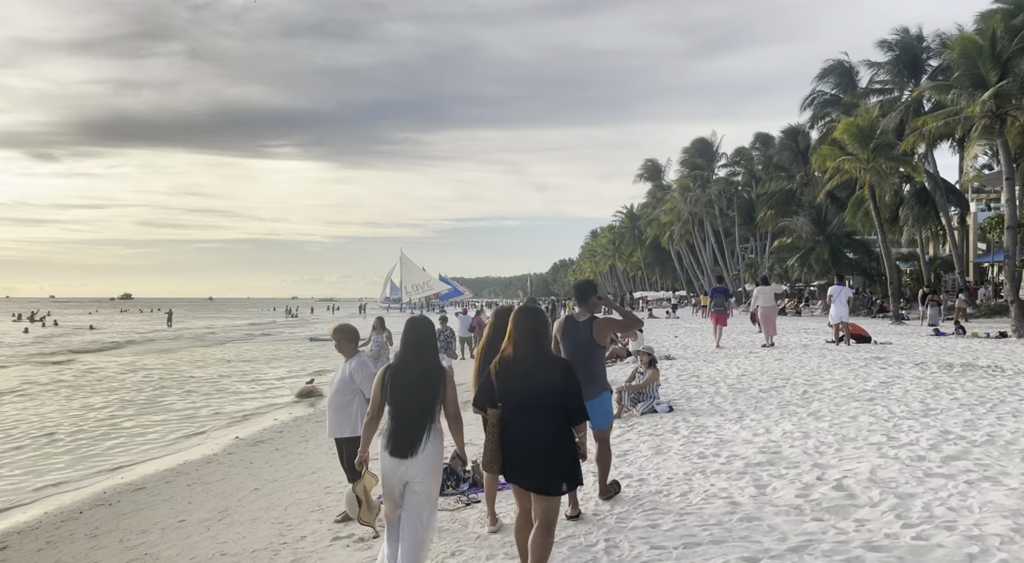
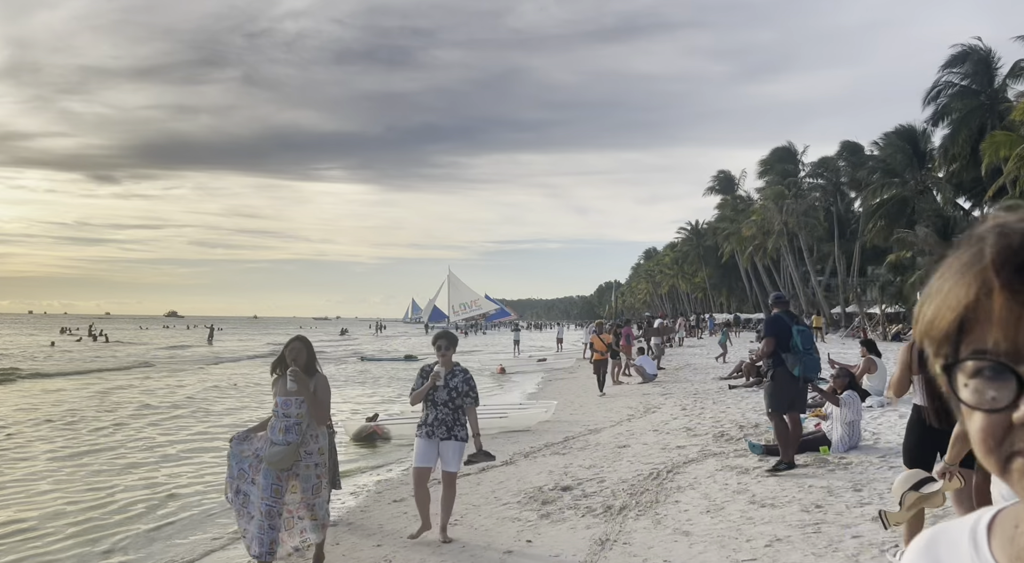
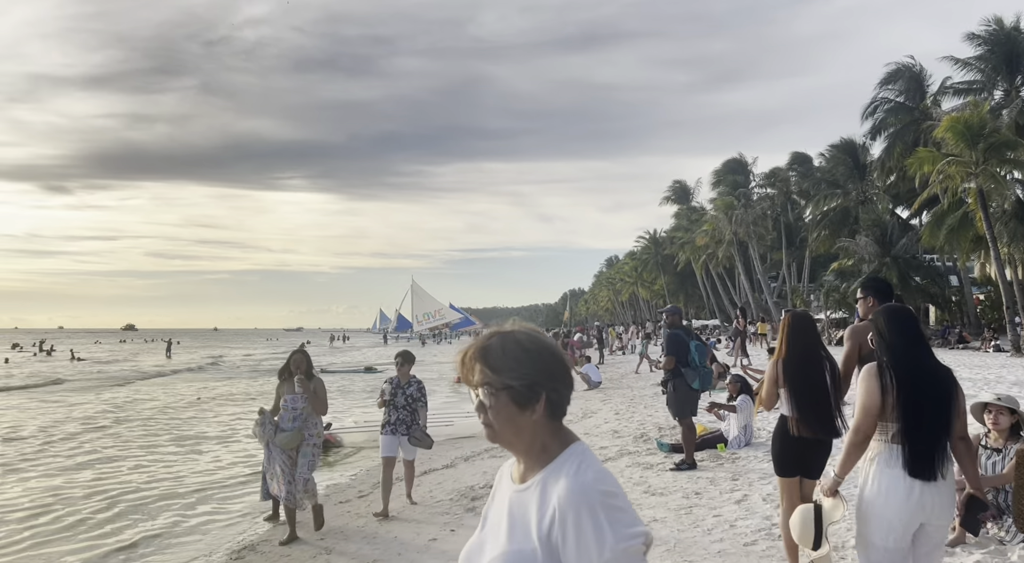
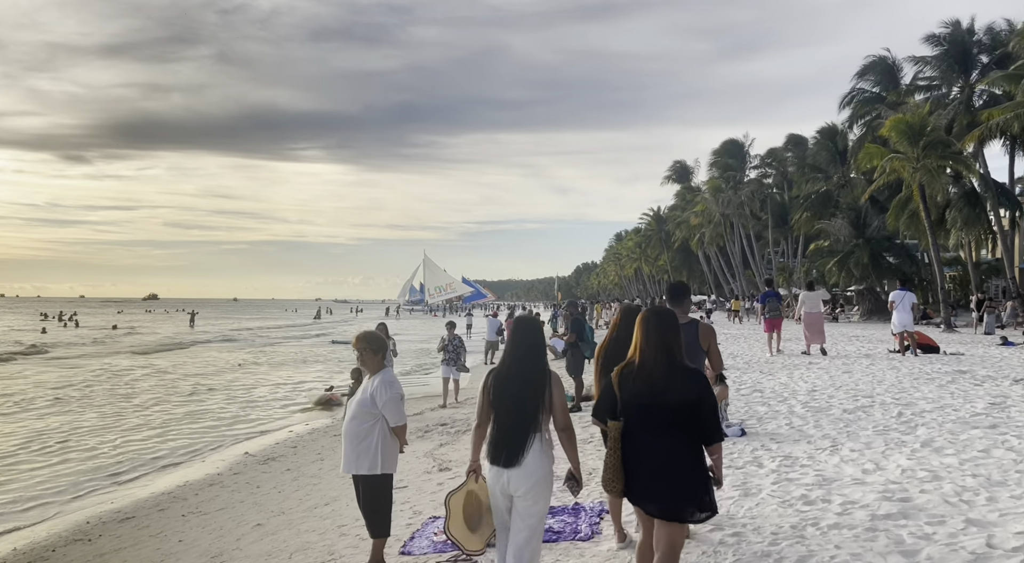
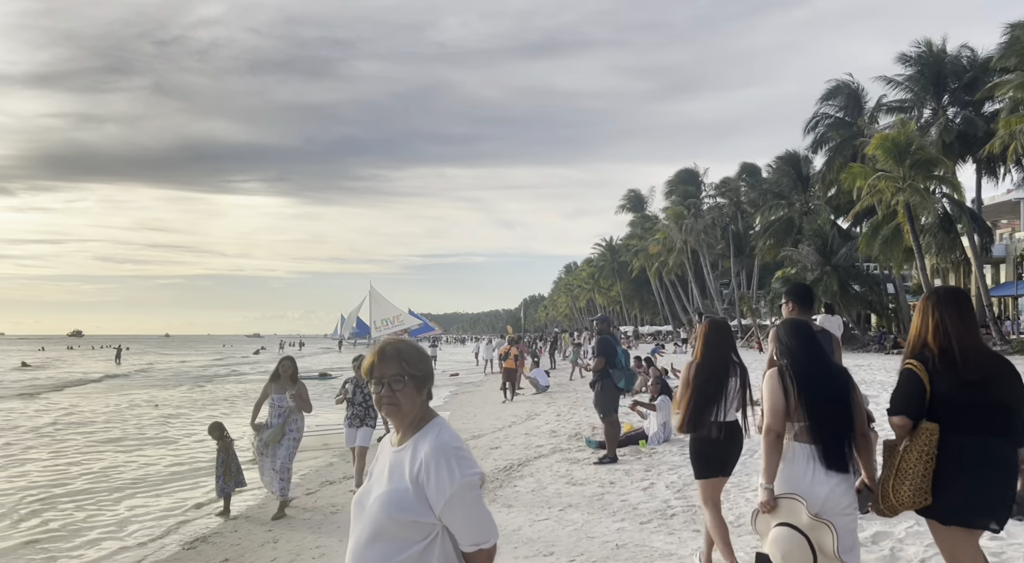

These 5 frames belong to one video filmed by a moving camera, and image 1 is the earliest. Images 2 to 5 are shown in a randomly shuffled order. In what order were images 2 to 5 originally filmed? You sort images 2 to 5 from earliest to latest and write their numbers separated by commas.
4, 5, 3, 2
